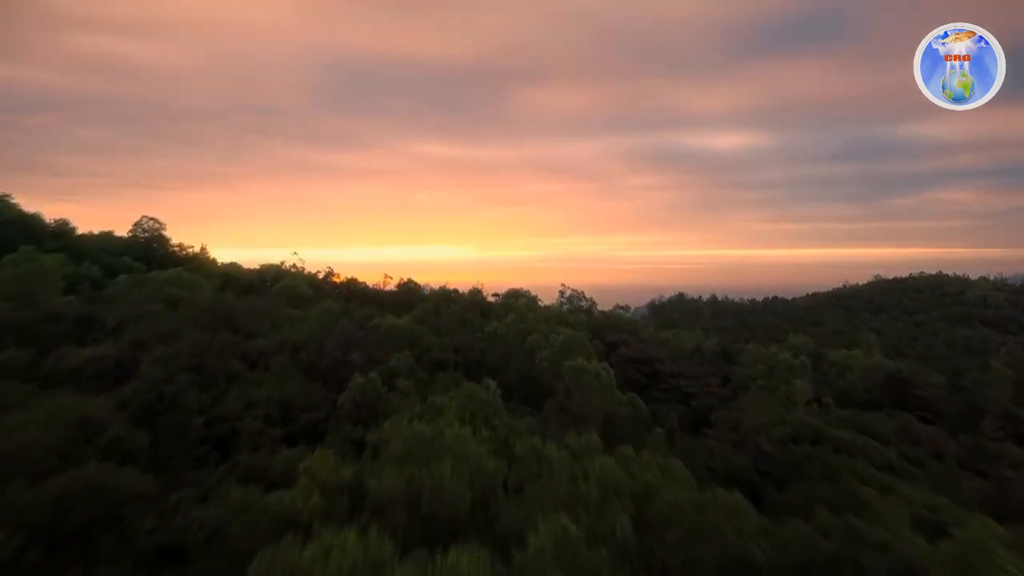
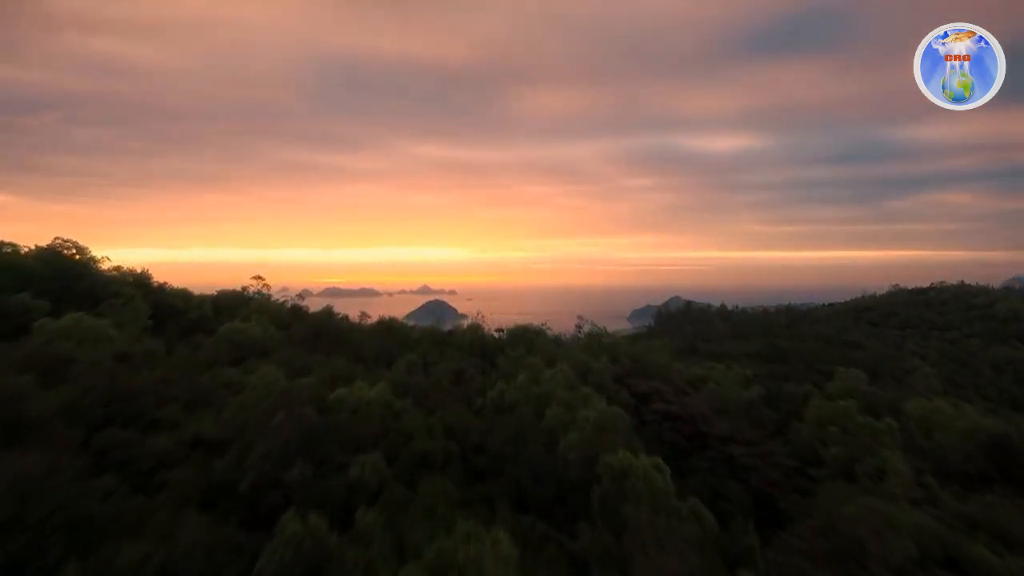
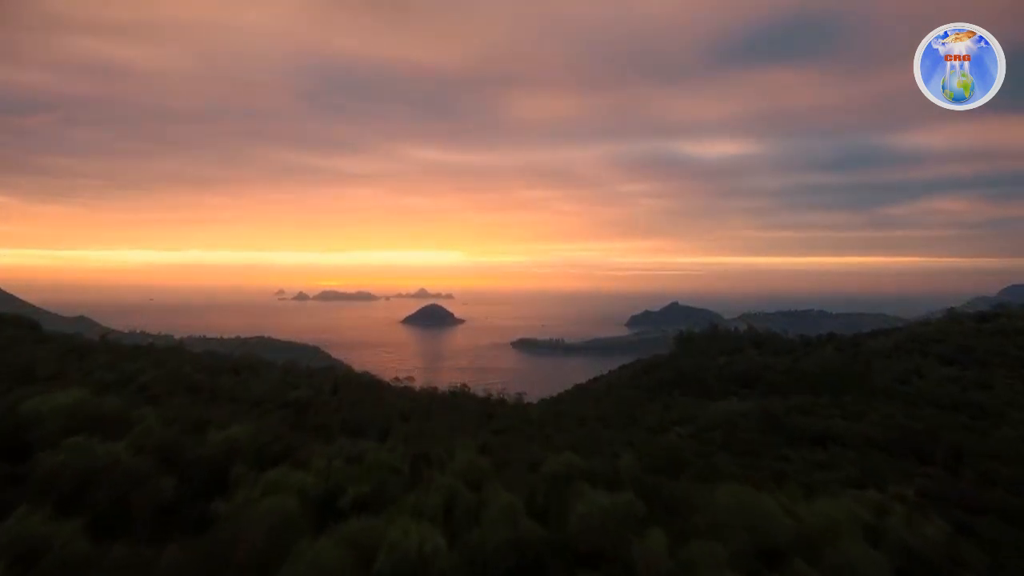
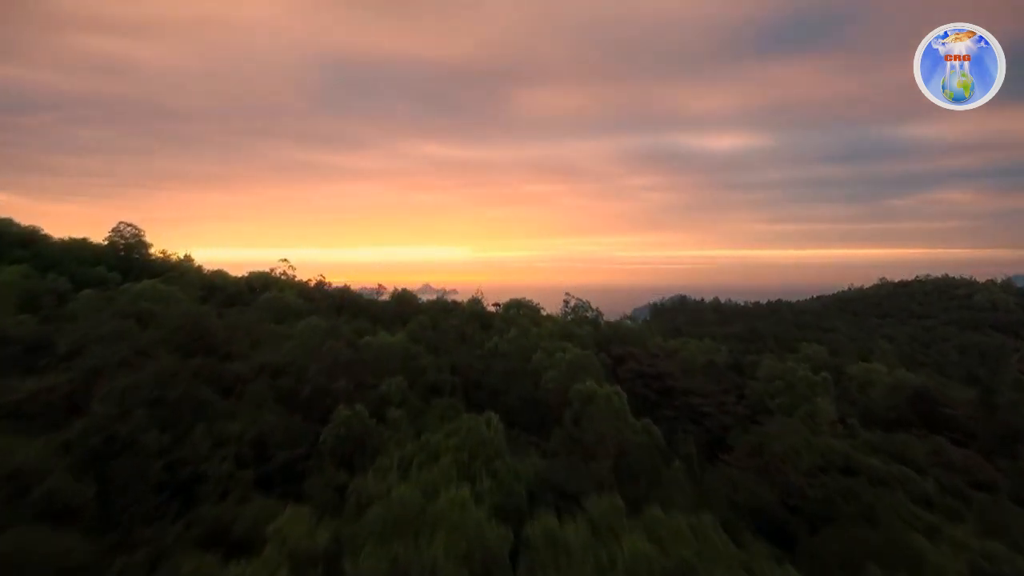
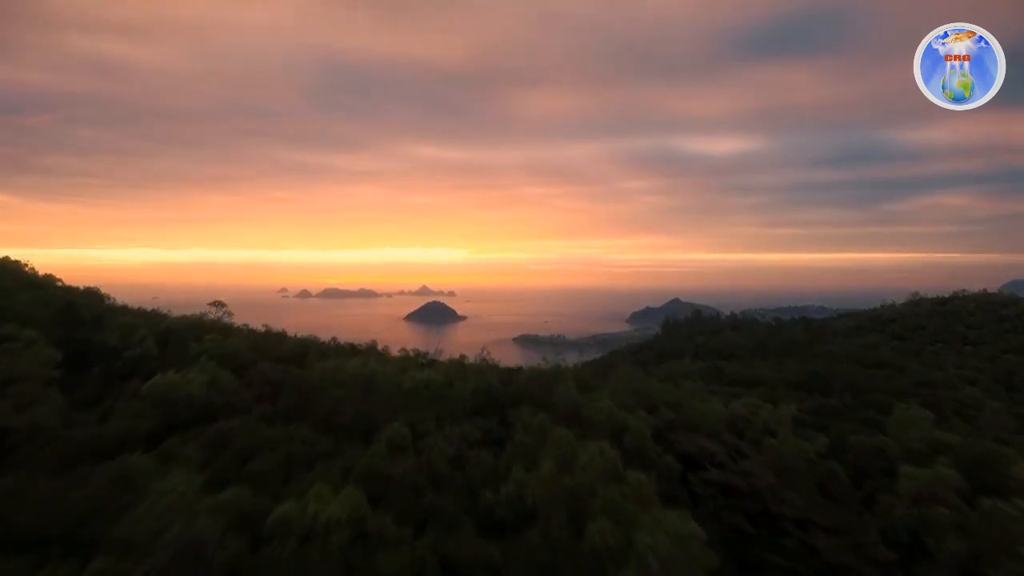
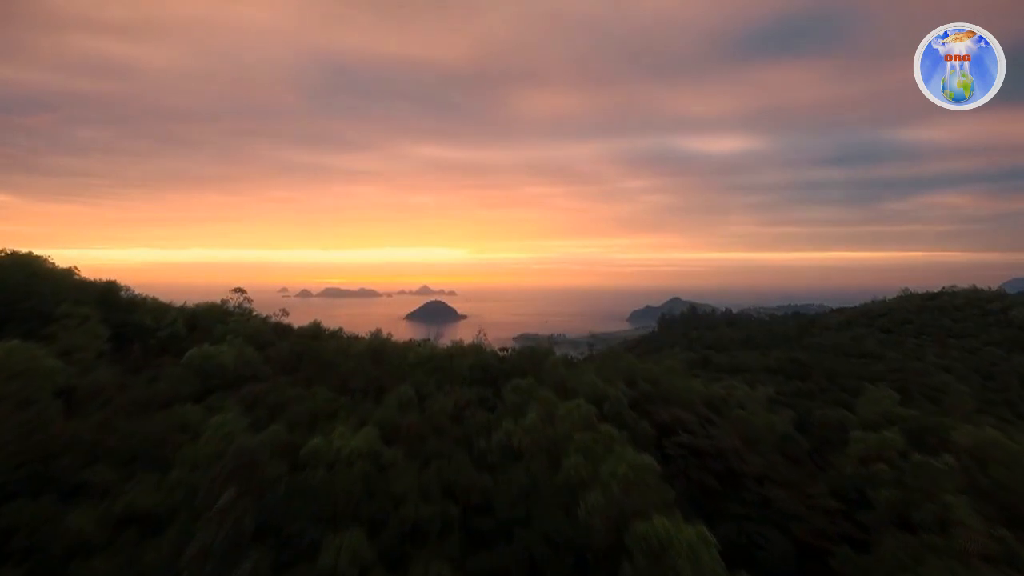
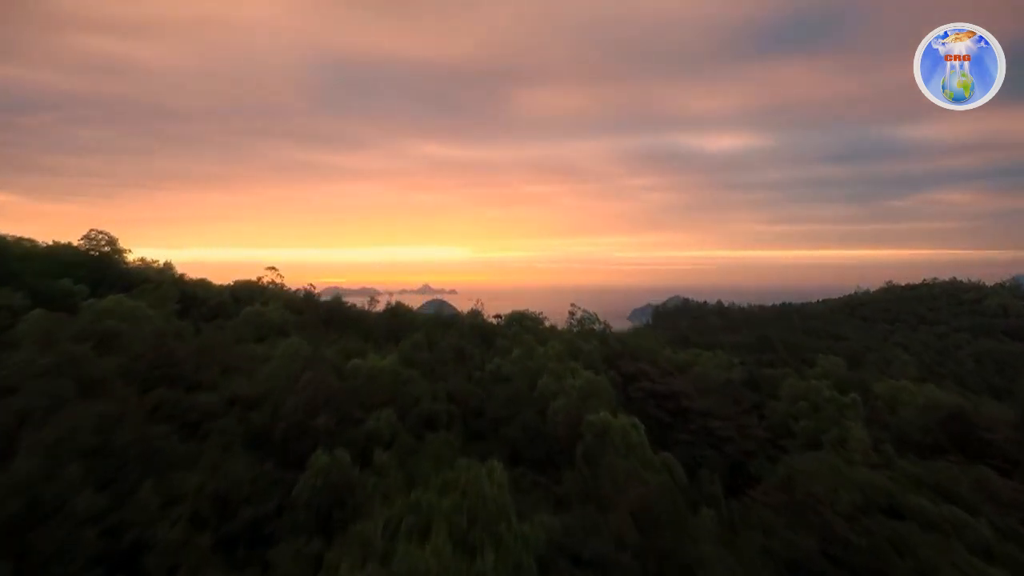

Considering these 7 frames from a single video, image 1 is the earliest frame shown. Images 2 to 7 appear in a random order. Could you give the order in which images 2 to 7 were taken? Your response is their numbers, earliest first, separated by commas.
4, 7, 2, 6, 5, 3
